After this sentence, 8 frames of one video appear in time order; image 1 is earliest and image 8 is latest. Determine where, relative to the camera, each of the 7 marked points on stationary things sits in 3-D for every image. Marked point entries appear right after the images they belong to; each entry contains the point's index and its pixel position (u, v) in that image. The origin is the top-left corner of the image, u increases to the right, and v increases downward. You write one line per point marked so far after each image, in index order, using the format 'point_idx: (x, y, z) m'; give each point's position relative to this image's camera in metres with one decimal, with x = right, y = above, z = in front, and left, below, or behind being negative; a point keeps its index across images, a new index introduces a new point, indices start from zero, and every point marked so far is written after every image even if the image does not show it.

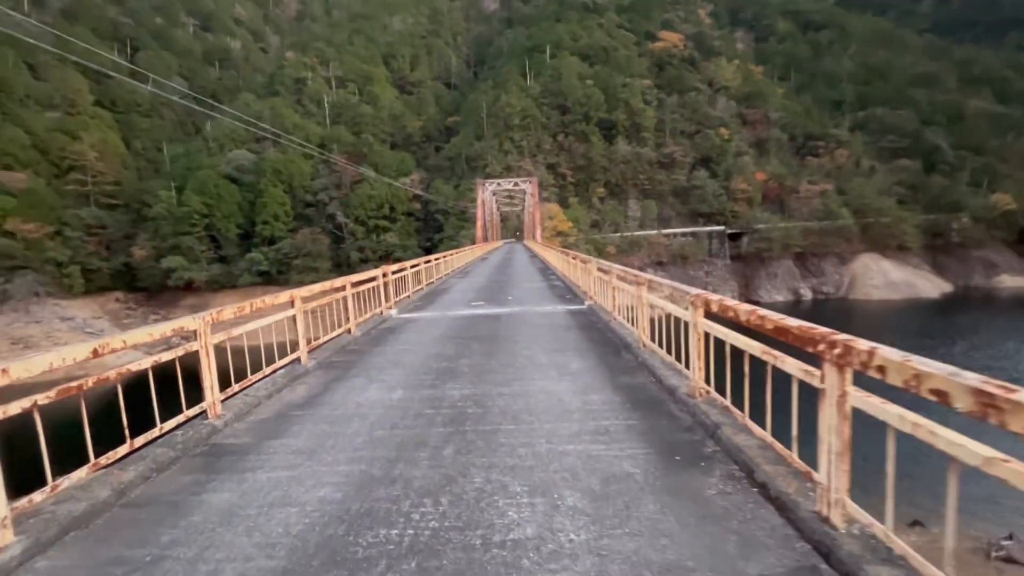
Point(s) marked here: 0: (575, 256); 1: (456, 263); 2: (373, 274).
0: (+1.3, +0.6, +9.5) m
1: (-1.8, +0.9, +15.6) m
2: (-1.9, +0.2, +6.4) m
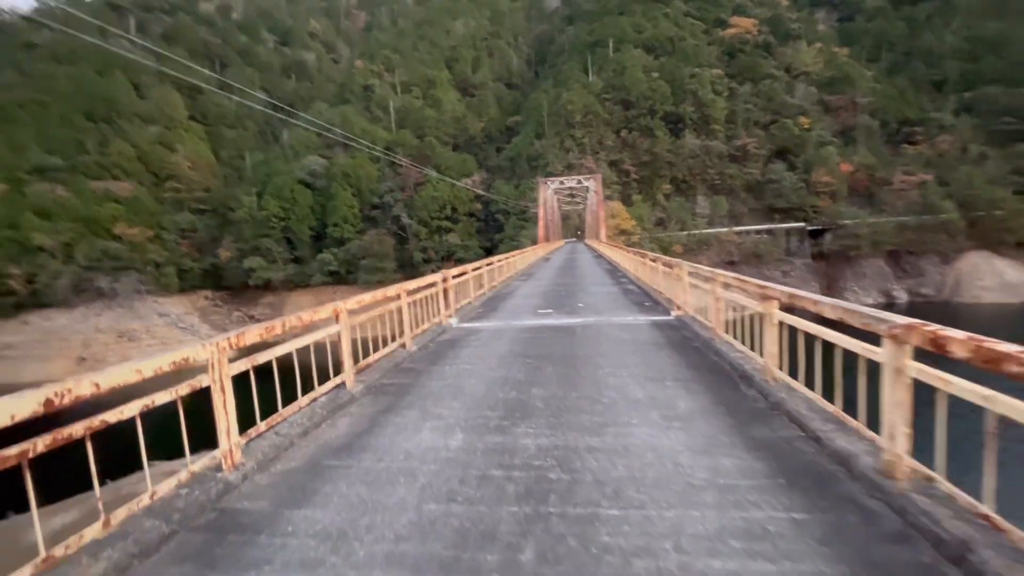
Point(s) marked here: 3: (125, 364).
0: (+2.5, +0.5, +8.4) m
1: (+0.2, +0.8, +14.9) m
2: (-1.0, +0.1, +5.7) m
3: (-1.5, -0.3, +1.9) m
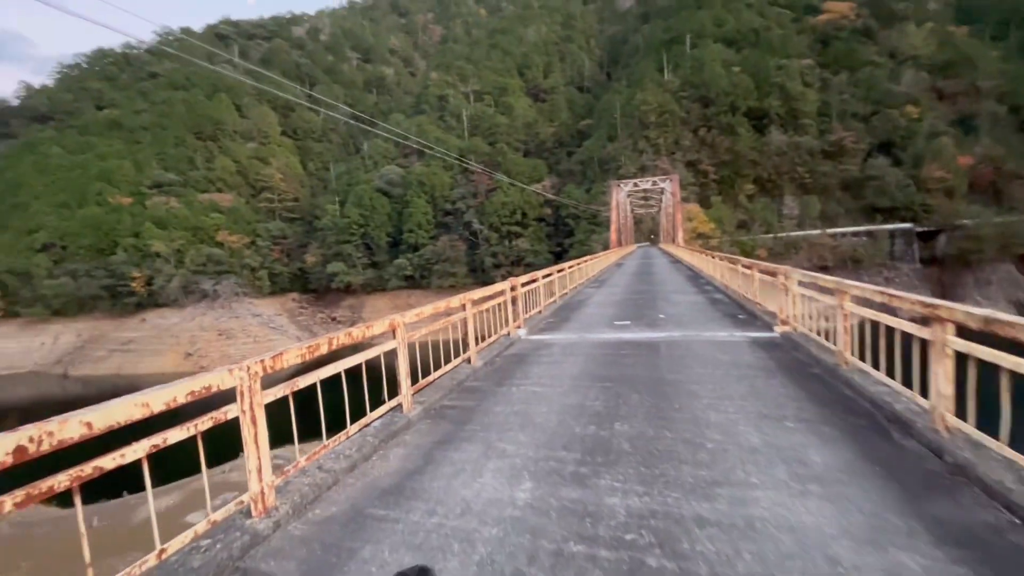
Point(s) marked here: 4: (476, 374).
0: (+3.7, +0.4, +7.5) m
1: (+2.4, +0.6, +14.2) m
2: (-0.2, 0.0, +5.3) m
3: (-1.3, -0.4, +1.6) m
4: (-0.3, -0.8, +4.3) m
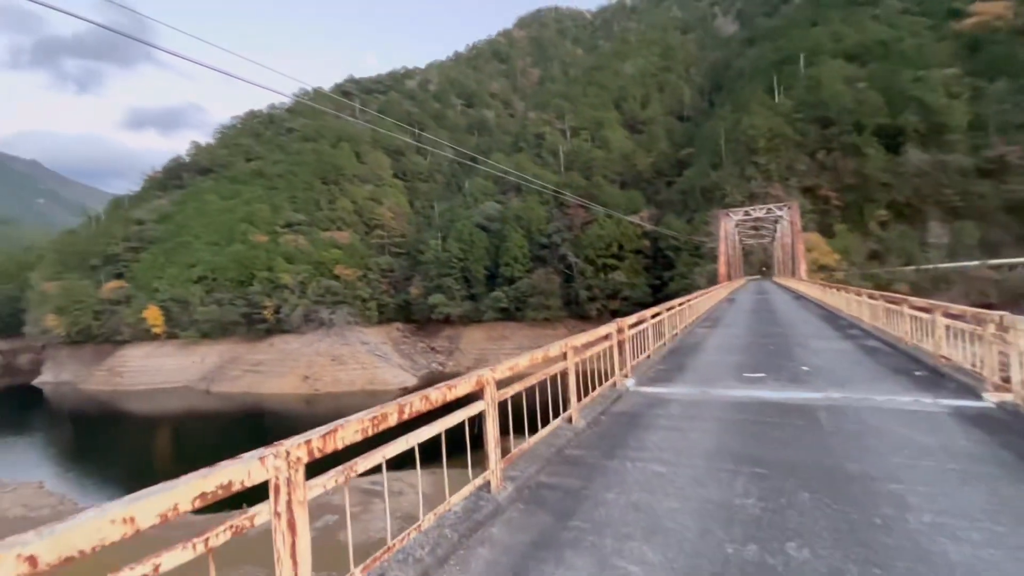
0: (+5.1, -0.2, +5.9) m
1: (+5.1, -0.5, +12.8) m
2: (+0.9, -0.4, +4.6) m
3: (-0.9, -0.5, +1.1) m
4: (+0.5, -1.1, +3.6) m
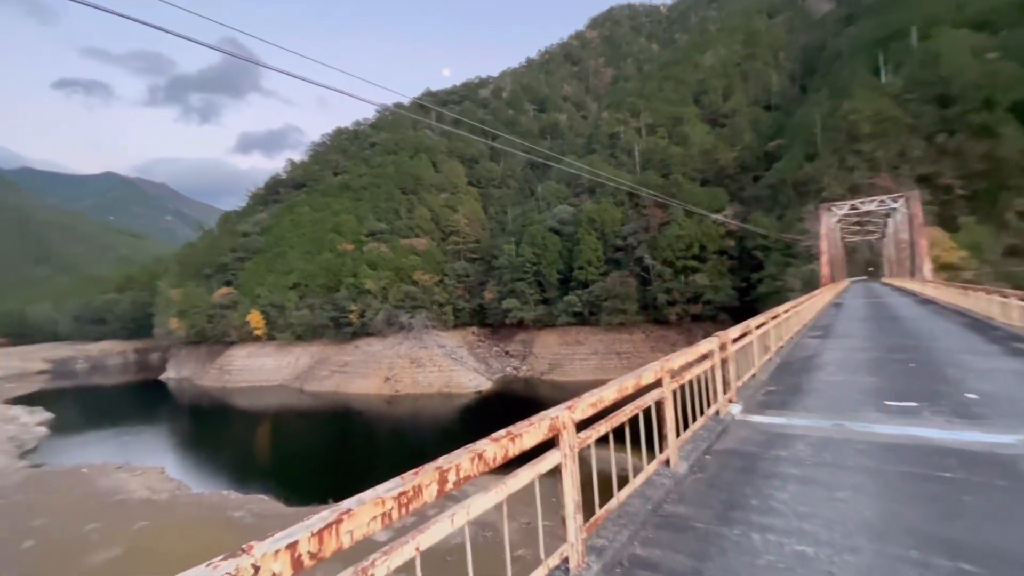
0: (+5.9, -0.2, +4.5) m
1: (+7.0, -0.6, +11.3) m
2: (+1.5, -0.5, +3.8) m
3: (-0.8, -0.6, +0.6) m
4: (+1.0, -1.2, +2.8) m
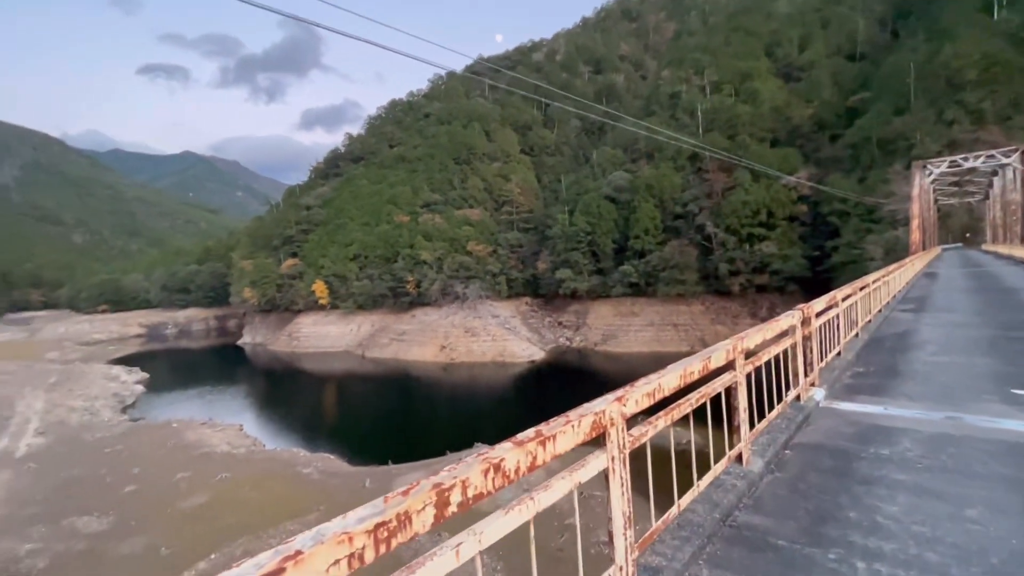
0: (+6.3, 0.0, +3.4) m
1: (+8.1, +0.1, +10.0) m
2: (+1.8, -0.2, +3.2) m
3: (-0.8, -0.5, +0.4) m
4: (+1.2, -1.0, +2.4) m
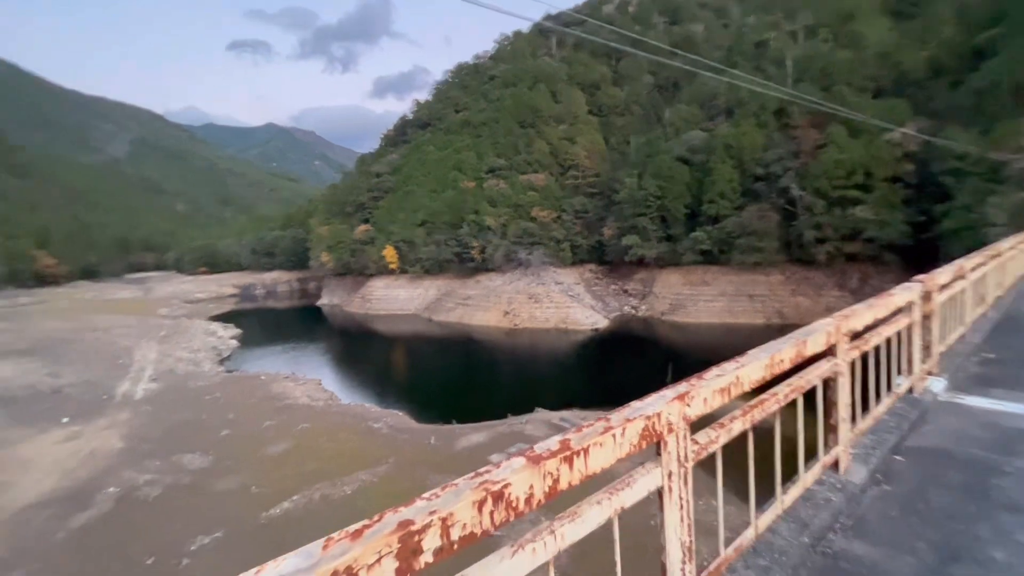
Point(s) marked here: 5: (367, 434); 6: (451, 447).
0: (+6.5, +0.1, +2.1) m
1: (+9.3, +0.7, +8.4) m
2: (+2.1, -0.1, +2.6) m
3: (-0.9, -0.5, +0.1) m
4: (+1.4, -0.9, +1.9) m
5: (-5.3, -5.4, +17.3) m
6: (-1.9, -5.3, +16.0) m
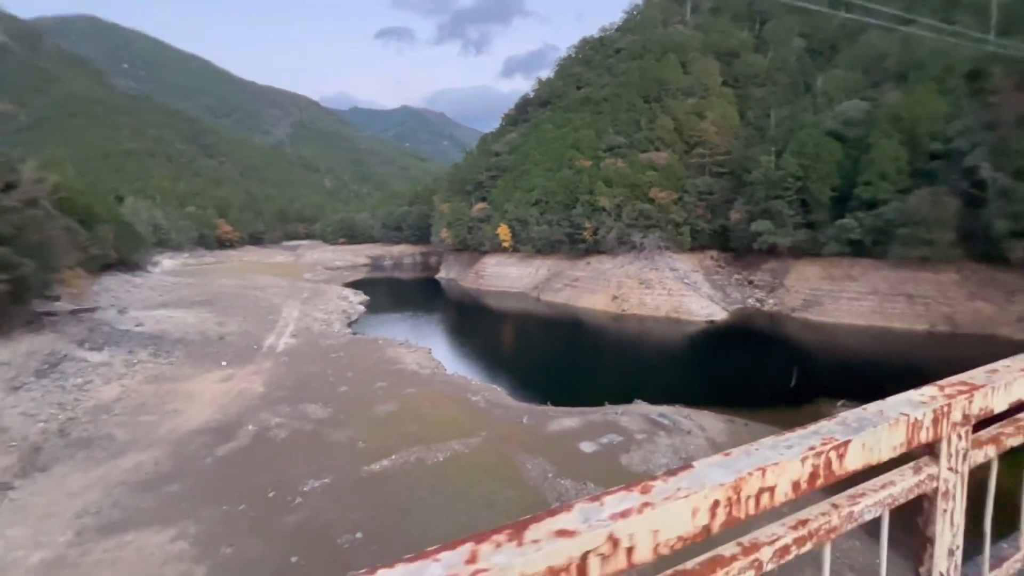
0: (+6.0, -0.3, 0.0) m
1: (+10.2, +0.3, +5.4) m
2: (+1.8, -0.2, +1.4) m
3: (-1.7, -0.5, -0.2) m
4: (+0.9, -1.0, +1.0) m
5: (-2.2, -4.5, +17.7) m
6: (+0.8, -4.7, +15.7) m
